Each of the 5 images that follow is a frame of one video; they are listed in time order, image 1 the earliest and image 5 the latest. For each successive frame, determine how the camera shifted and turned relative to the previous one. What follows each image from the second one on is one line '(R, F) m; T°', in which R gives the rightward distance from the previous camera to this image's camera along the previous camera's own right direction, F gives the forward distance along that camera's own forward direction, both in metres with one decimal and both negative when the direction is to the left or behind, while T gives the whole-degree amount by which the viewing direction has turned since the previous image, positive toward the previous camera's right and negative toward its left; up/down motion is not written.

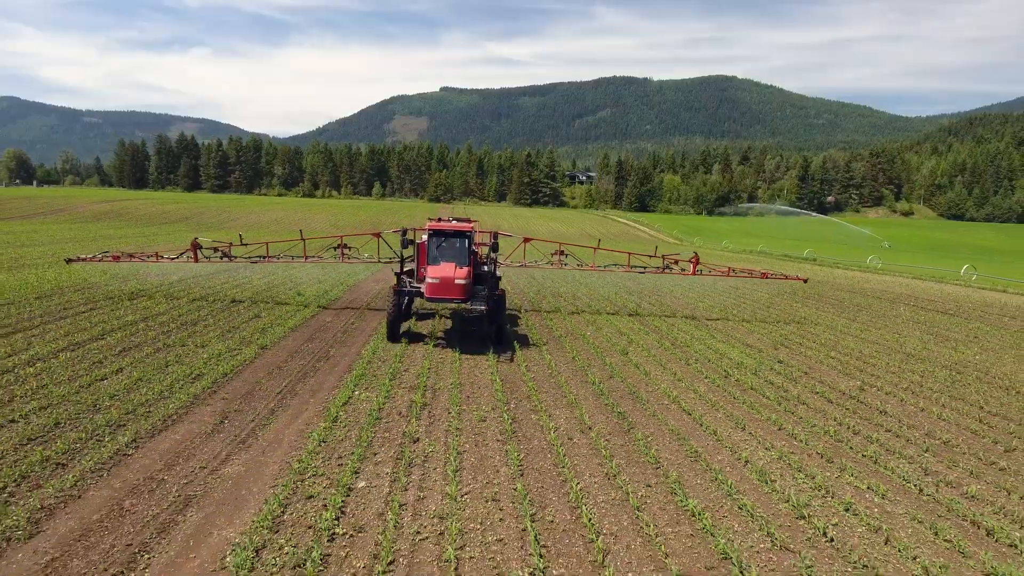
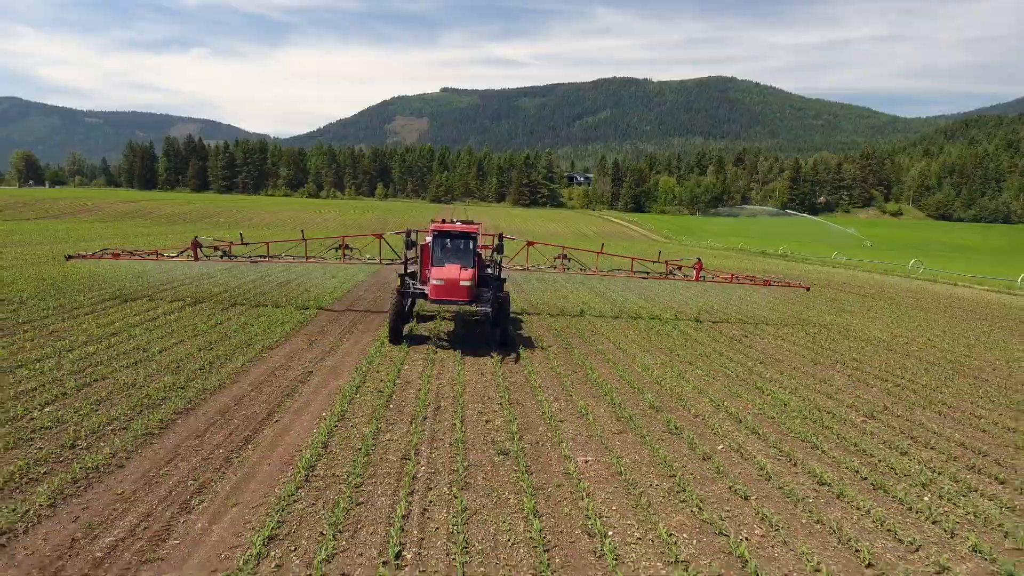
(+0.1, -1.4) m; 0°
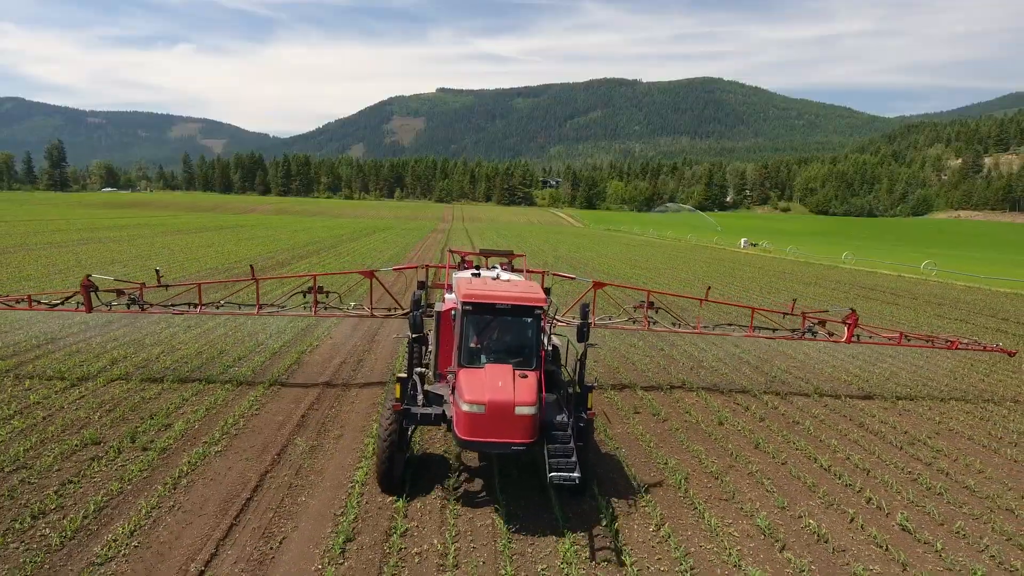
(+1.6, -17.9) m; 0°
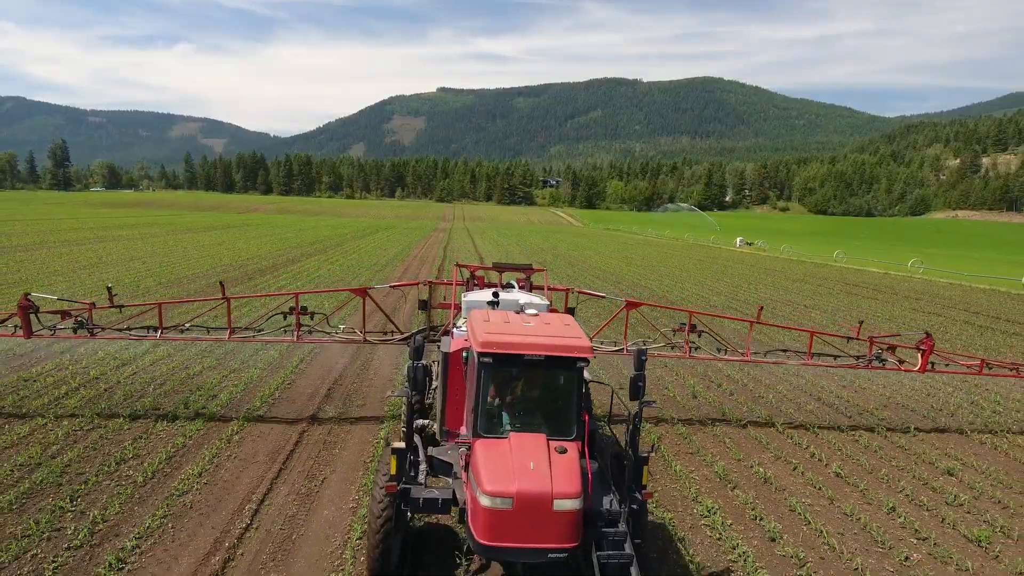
(0.0, -0.4) m; 0°
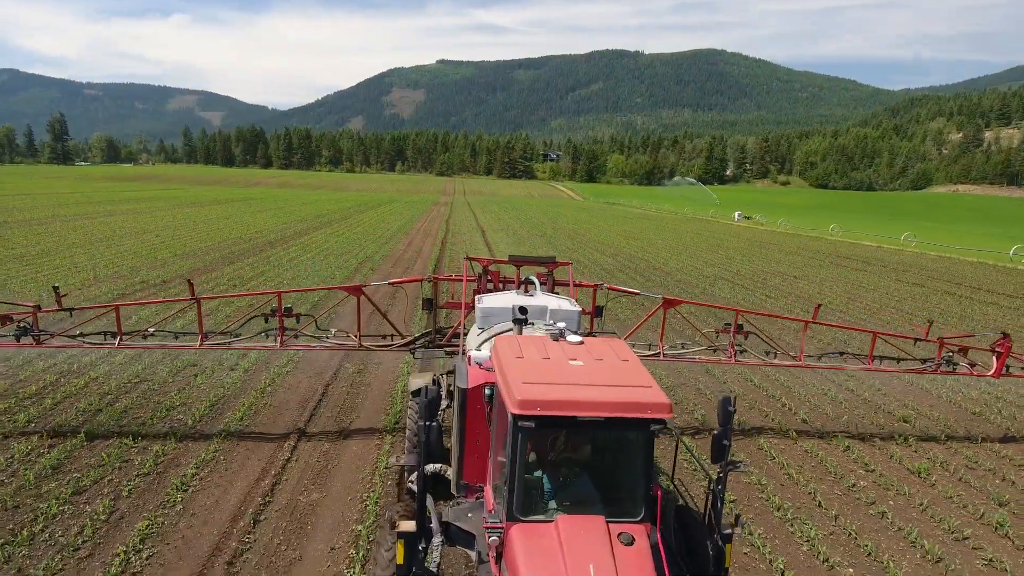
(0.0, -0.3) m; 0°
